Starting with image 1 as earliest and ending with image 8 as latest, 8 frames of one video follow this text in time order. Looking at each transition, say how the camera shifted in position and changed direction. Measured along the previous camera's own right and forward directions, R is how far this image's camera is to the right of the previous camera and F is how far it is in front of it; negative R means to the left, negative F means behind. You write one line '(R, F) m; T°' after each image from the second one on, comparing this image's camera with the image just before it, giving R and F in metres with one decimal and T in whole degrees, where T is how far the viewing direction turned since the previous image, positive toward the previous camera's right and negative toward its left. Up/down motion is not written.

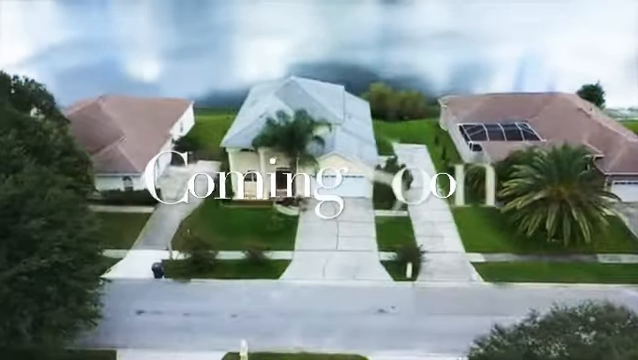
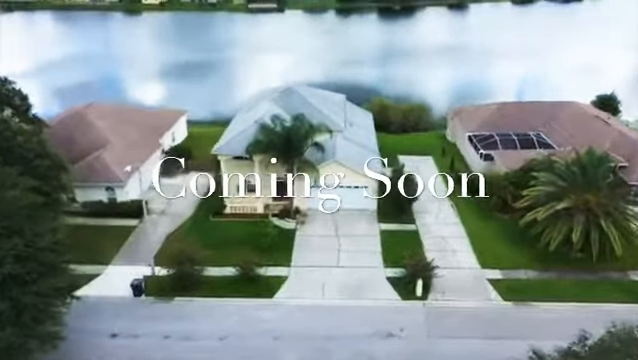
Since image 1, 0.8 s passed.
(0.0, +2.8) m; 0°
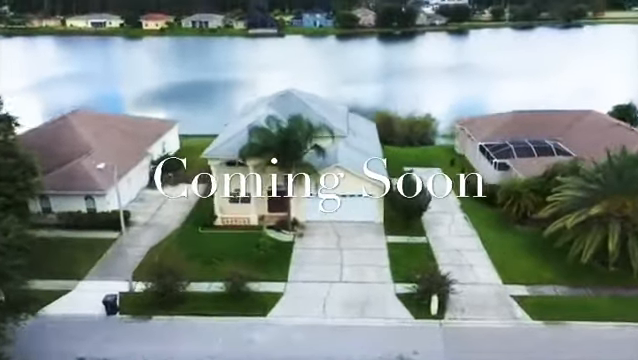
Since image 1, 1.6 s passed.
(0.0, +2.9) m; 0°
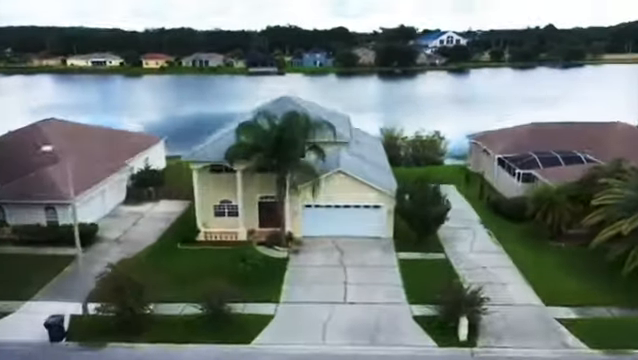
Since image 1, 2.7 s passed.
(0.0, +4.1) m; 0°
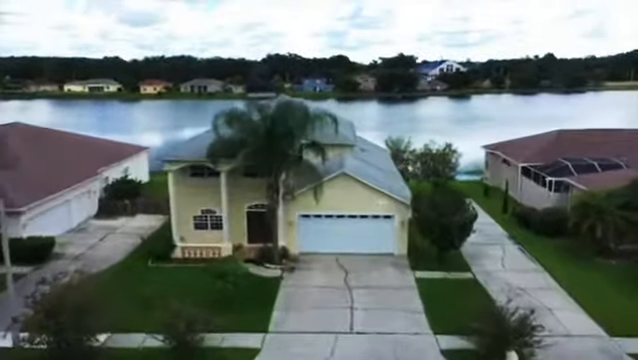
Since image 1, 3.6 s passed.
(0.0, +4.0) m; 0°
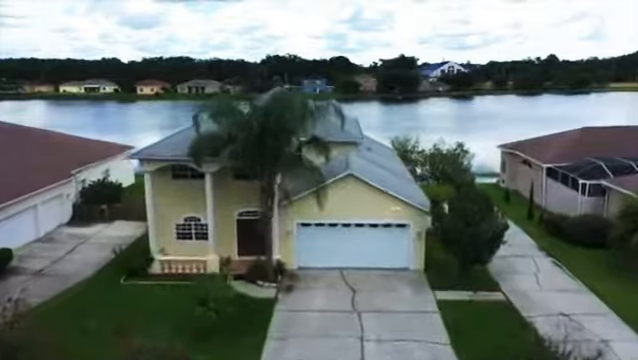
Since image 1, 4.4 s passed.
(-0.1, +3.0) m; 0°
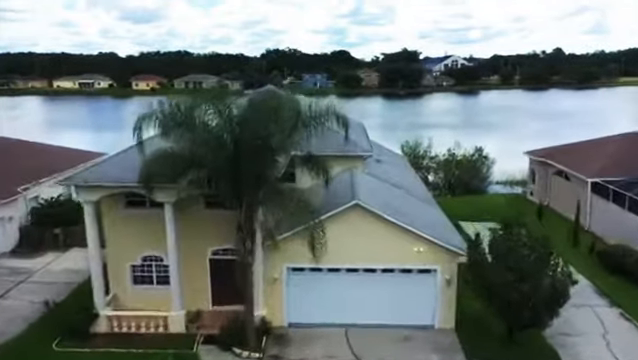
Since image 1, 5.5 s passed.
(+0.1, +4.3) m; 0°
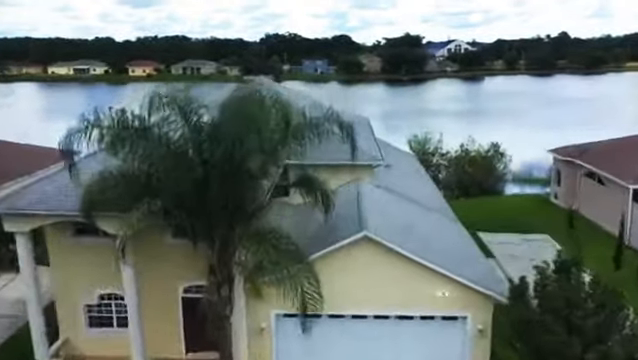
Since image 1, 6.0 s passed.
(+0.1, +2.9) m; 0°
